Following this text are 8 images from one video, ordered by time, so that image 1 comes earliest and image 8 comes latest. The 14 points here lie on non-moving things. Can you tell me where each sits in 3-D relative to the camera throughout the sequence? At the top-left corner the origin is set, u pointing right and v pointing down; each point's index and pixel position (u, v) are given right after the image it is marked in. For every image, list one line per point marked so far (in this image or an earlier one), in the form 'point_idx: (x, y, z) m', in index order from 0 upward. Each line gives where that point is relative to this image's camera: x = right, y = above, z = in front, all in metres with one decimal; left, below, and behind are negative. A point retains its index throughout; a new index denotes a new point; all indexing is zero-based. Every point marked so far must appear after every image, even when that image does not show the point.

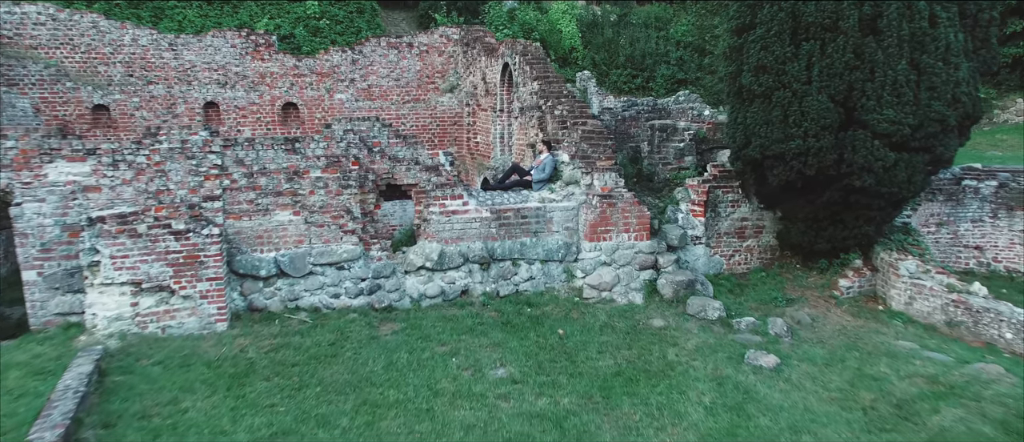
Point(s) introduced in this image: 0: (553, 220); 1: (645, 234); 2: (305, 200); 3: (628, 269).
0: (+0.6, 0.0, +7.3) m
1: (+2.1, -0.2, +7.3) m
2: (-2.9, +0.3, +6.6) m
3: (+1.8, -0.8, +7.2) m
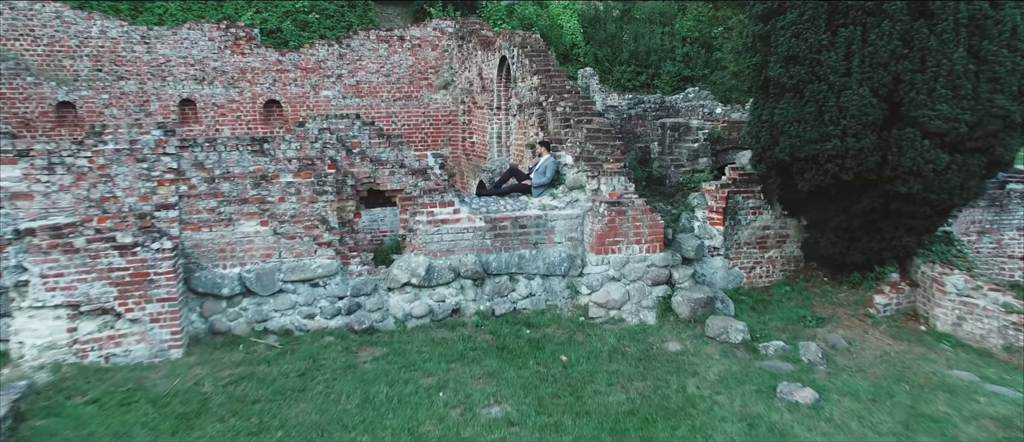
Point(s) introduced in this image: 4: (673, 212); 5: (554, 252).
0: (+0.6, -0.1, +6.5) m
1: (+2.1, -0.3, +6.5) m
2: (-3.0, +0.2, +5.8) m
3: (+1.8, -0.9, +6.4) m
4: (+2.5, +0.1, +7.3) m
5: (+0.6, -0.4, +6.5) m
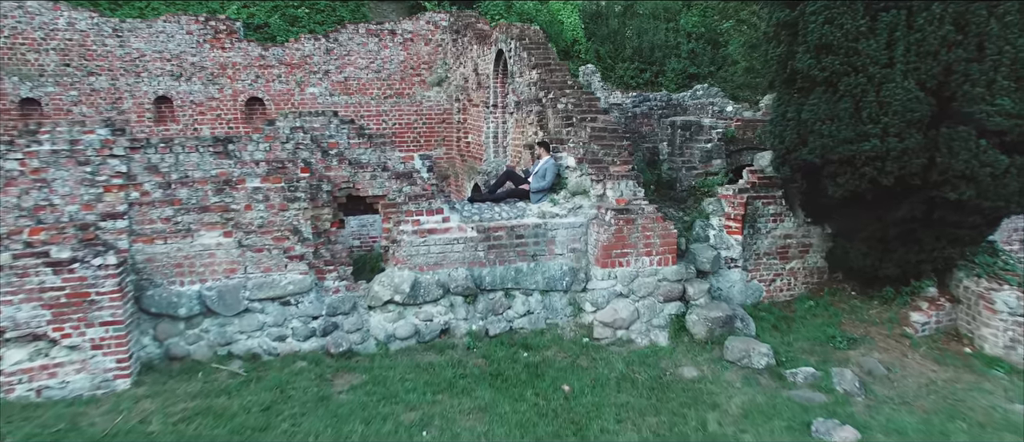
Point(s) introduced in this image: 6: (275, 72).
0: (+0.6, -0.3, +5.8) m
1: (+2.0, -0.5, +5.8) m
2: (-3.0, 0.0, +5.1) m
3: (+1.7, -1.0, +5.8) m
4: (+2.5, 0.0, +6.6) m
5: (+0.5, -0.5, +5.8) m
6: (-5.3, +3.3, +10.3) m
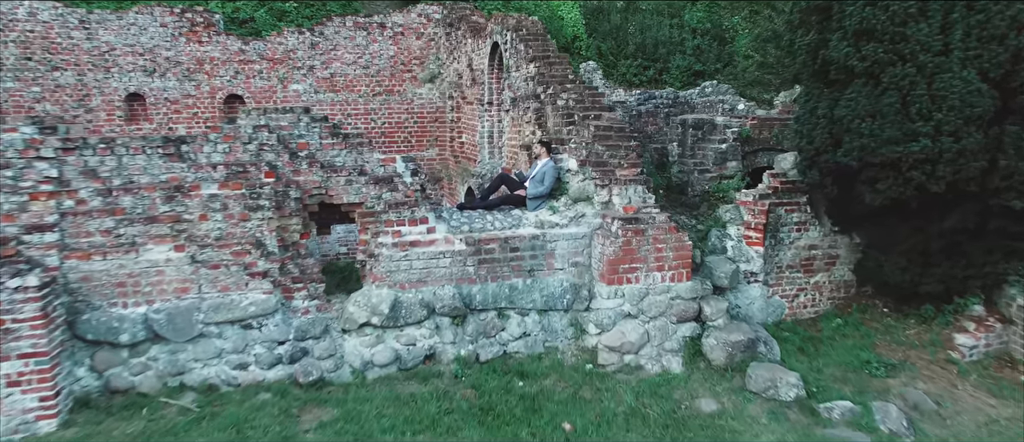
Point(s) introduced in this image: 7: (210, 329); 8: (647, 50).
0: (+0.5, -0.4, +5.2) m
1: (+1.9, -0.6, +5.2) m
2: (-3.1, -0.1, +4.5) m
3: (+1.6, -1.1, +5.1) m
4: (+2.4, -0.1, +6.0) m
5: (+0.5, -0.7, +5.2) m
6: (-5.3, +3.2, +9.7) m
7: (-2.9, -1.0, +4.5) m
8: (+3.8, +4.8, +13.2) m
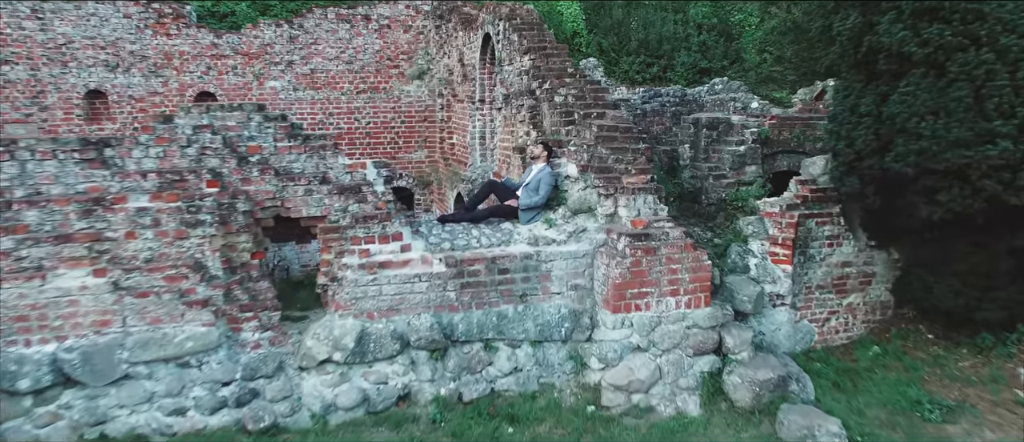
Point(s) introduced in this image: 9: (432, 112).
0: (+0.4, -0.5, +4.4) m
1: (+1.8, -0.7, +4.4) m
2: (-3.2, -0.2, +3.7) m
3: (+1.5, -1.3, +4.4) m
4: (+2.3, -0.2, +5.2) m
5: (+0.4, -0.8, +4.4) m
6: (-5.5, +3.0, +8.9) m
7: (-3.0, -1.2, +3.8) m
8: (+3.7, +4.7, +12.5) m
9: (-1.7, +2.3, +9.7) m
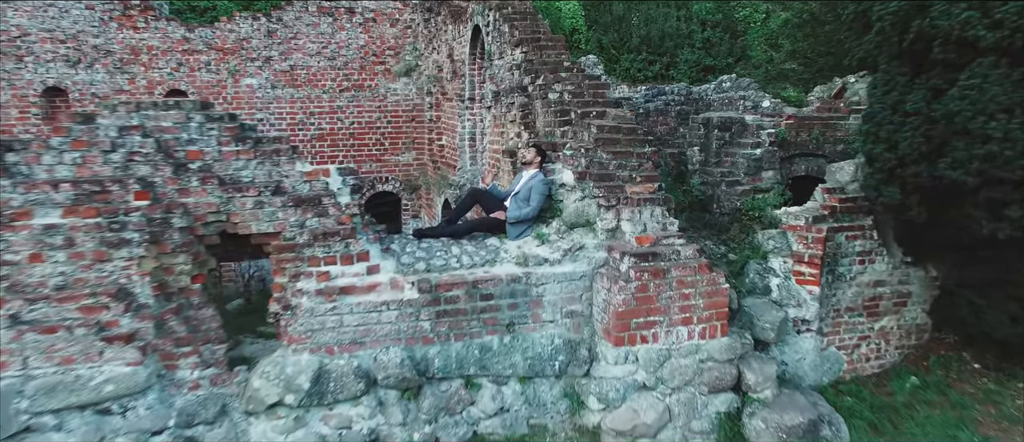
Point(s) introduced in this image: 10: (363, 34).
0: (+0.3, -0.7, +3.8) m
1: (+1.7, -0.9, +3.8) m
2: (-3.3, -0.4, +3.1) m
3: (+1.4, -1.4, +3.7) m
4: (+2.2, -0.4, +4.6) m
5: (+0.3, -0.9, +3.8) m
6: (-5.6, +2.9, +8.3) m
7: (-3.2, -1.3, +3.1) m
8: (+3.6, +4.6, +11.8) m
9: (-1.8, +2.2, +9.0) m
10: (-2.8, +3.5, +8.8) m
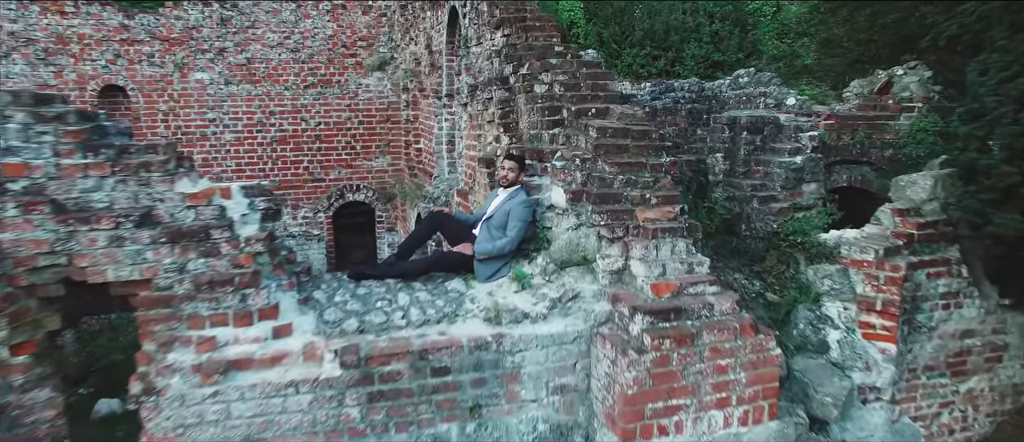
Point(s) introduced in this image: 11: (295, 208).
0: (+0.1, -0.9, +2.7) m
1: (+1.5, -1.1, +2.7) m
2: (-3.5, -0.6, +2.0) m
3: (+1.2, -1.6, +2.7) m
4: (+2.0, -0.6, +3.5) m
5: (+0.1, -1.2, +2.7) m
6: (-5.8, +2.7, +7.2) m
7: (-3.4, -1.6, +2.1) m
8: (+3.4, +4.3, +10.8) m
9: (-2.0, +1.9, +8.0) m
10: (-3.0, +3.3, +7.7) m
11: (-3.6, +0.2, +7.8) m
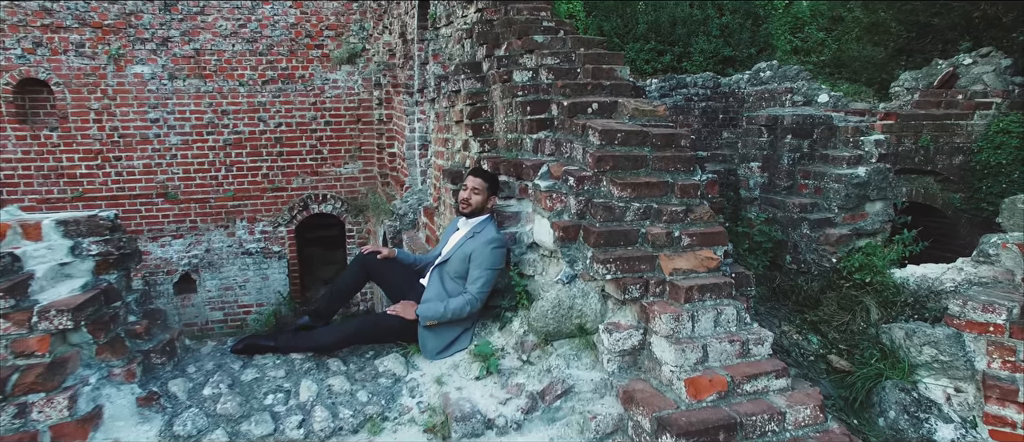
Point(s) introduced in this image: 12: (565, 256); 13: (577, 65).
0: (-0.1, -1.1, +1.7) m
1: (+1.3, -1.3, +1.7) m
2: (-3.7, -0.8, +1.0) m
3: (+1.0, -1.8, +1.7) m
4: (+1.8, -0.8, +2.5) m
5: (-0.1, -1.4, +1.7) m
6: (-5.9, +2.5, +6.3) m
7: (-3.5, -1.8, +1.1) m
8: (+3.3, +4.1, +9.8) m
9: (-2.1, +1.7, +7.0) m
10: (-3.2, +3.1, +6.7) m
11: (-3.8, 0.0, +6.8) m
12: (+0.2, -0.2, +2.0) m
13: (+0.4, +0.9, +2.5) m
